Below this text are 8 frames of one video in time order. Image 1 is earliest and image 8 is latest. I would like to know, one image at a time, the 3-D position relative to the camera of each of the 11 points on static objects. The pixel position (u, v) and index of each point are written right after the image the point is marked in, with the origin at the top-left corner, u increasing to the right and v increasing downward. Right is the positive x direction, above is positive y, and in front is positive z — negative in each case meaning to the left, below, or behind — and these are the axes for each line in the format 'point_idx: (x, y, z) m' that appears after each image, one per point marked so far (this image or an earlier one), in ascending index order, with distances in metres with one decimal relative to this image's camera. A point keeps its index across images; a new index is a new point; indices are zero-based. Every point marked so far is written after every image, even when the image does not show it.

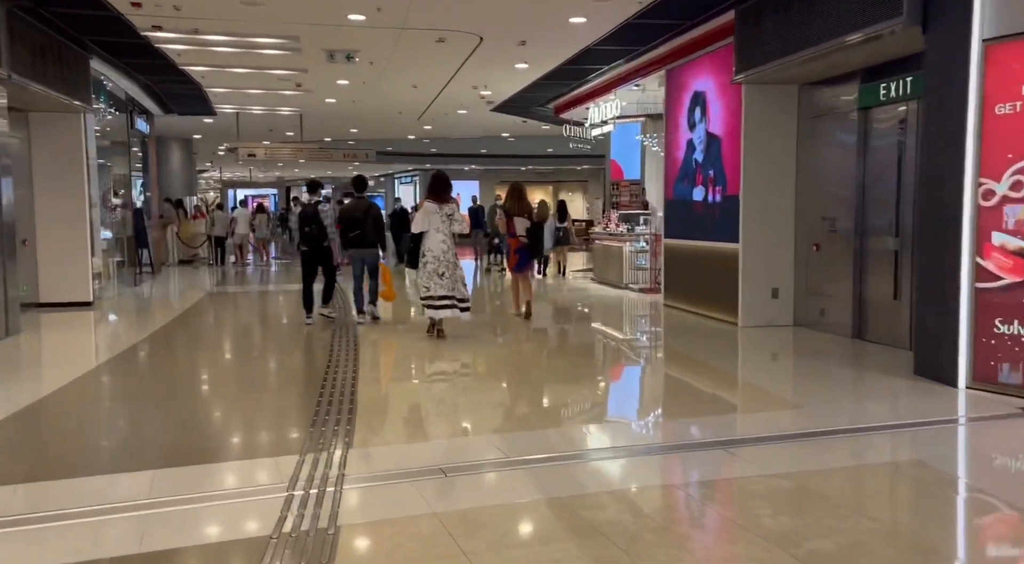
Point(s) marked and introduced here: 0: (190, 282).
0: (-6.0, 0.0, +14.7) m
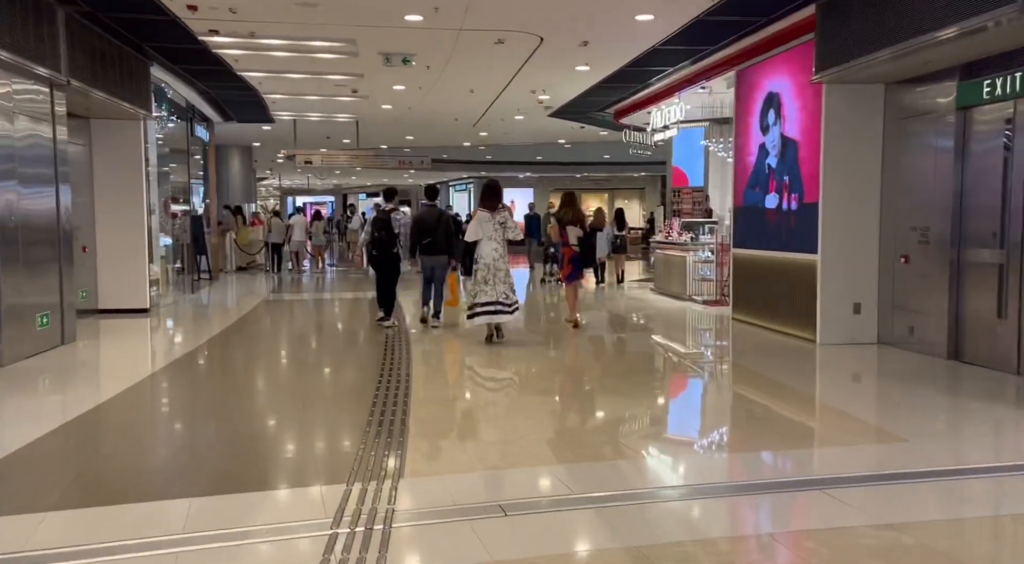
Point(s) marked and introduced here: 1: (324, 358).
0: (-4.9, -0.1, +14.7) m
1: (-2.1, -0.7, +8.8) m
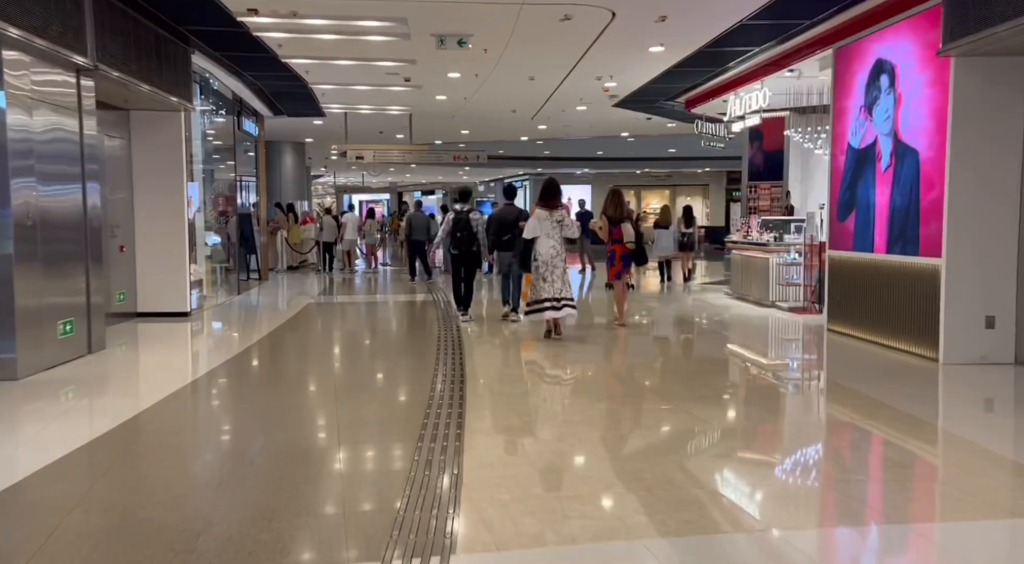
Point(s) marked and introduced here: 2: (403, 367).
0: (-3.8, -0.1, +14.2) m
1: (-1.4, -0.8, +8.1) m
2: (-1.1, -0.8, +7.8) m
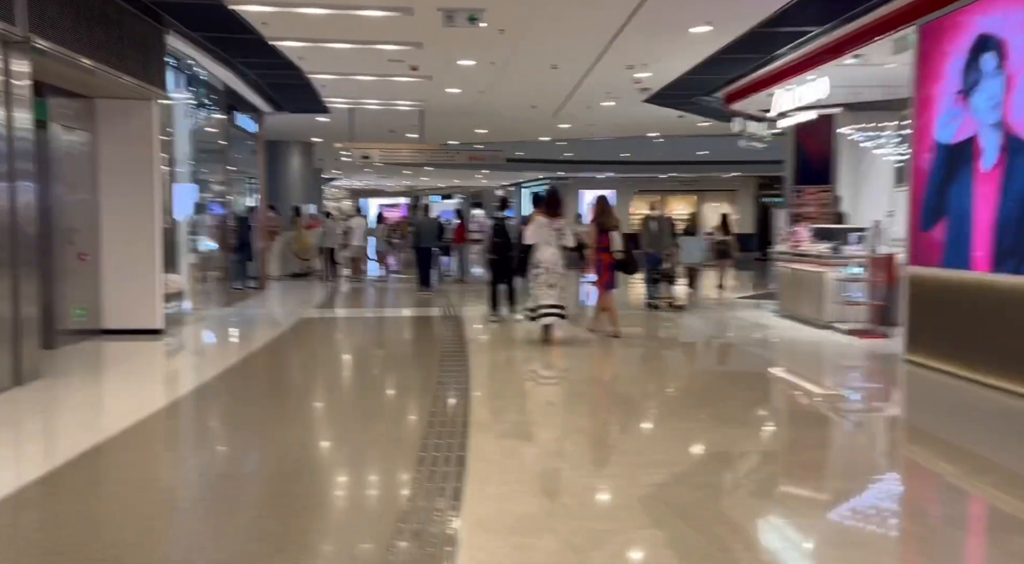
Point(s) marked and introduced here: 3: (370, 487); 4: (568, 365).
0: (-3.5, -0.3, +13.1) m
1: (-1.3, -0.9, +6.9) m
2: (-0.9, -0.9, +6.6) m
3: (-0.8, -1.2, +4.3) m
4: (+0.5, -0.8, +7.8) m
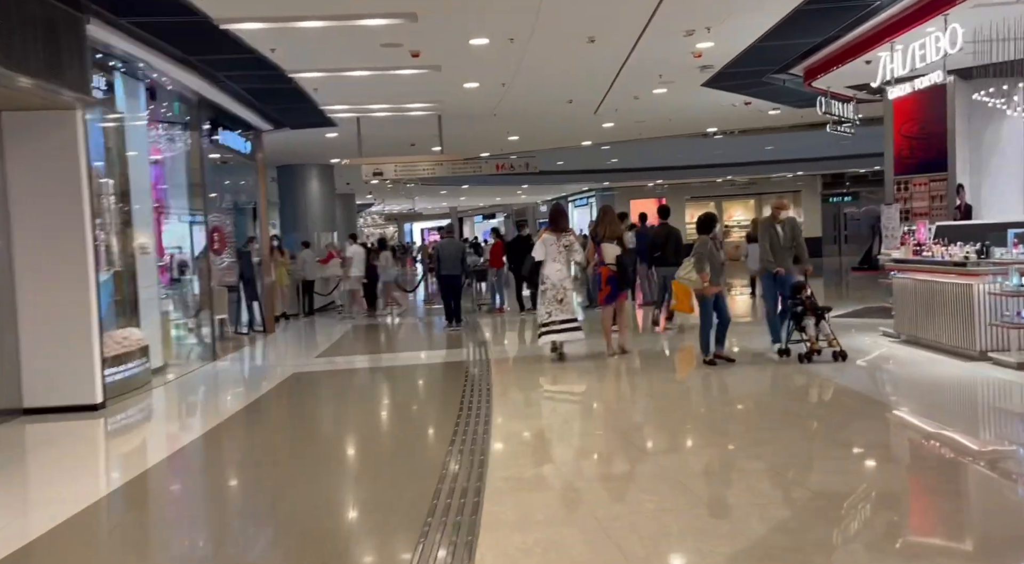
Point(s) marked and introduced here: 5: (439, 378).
0: (-2.9, -0.9, +11.3) m
1: (-1.0, -1.3, +5.0) m
2: (-0.7, -1.3, +4.7) m
3: (-0.7, -1.4, +2.4) m
4: (+0.8, -1.1, +5.8) m
5: (-0.8, -1.0, +8.2) m
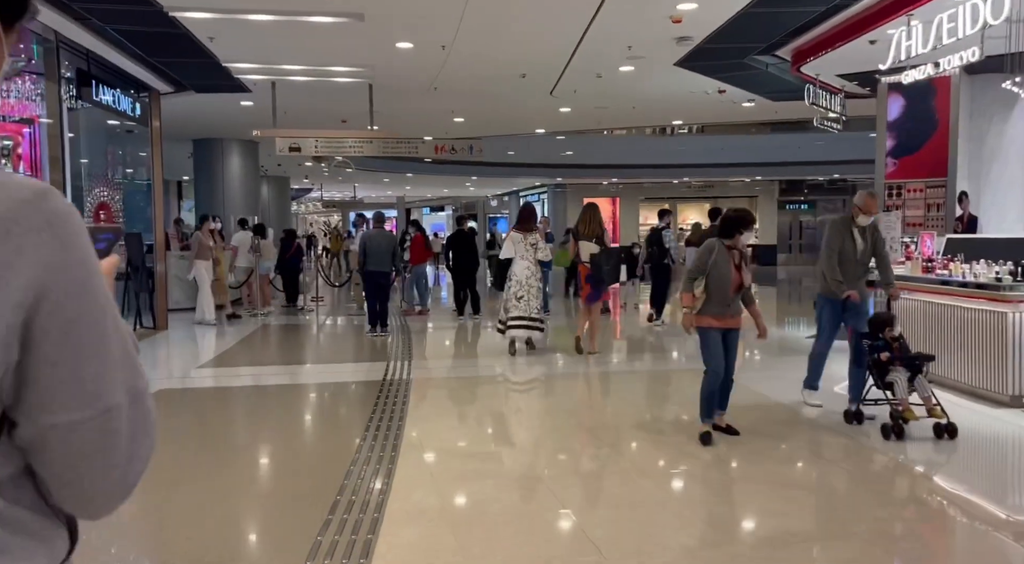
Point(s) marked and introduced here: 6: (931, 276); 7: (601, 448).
0: (-3.7, -0.7, +9.6) m
1: (-1.5, -1.3, +3.5) m
2: (-1.1, -1.3, +3.2) m
3: (-0.9, -1.4, +0.9) m
4: (+0.3, -1.1, +4.4) m
5: (-1.4, -1.0, +6.7) m
6: (+3.2, 0.0, +6.0) m
7: (+0.6, -1.1, +4.7) m
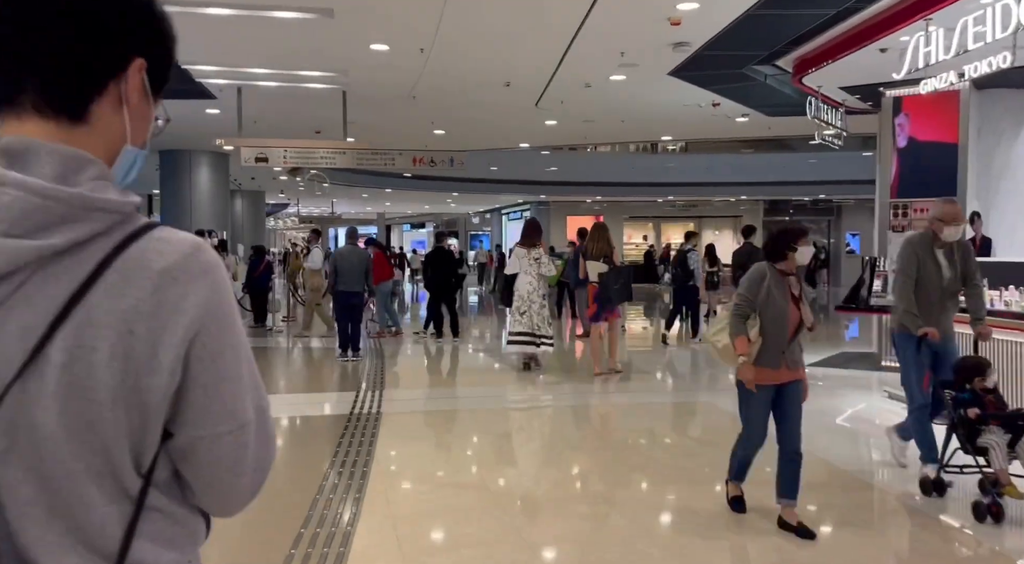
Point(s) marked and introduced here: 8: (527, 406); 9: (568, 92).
0: (-3.9, -1.0, +8.9) m
1: (-1.5, -1.4, +2.8) m
2: (-1.2, -1.4, +2.5) m
3: (-0.9, -1.5, +0.2) m
4: (+0.3, -1.3, +3.7) m
5: (-1.5, -1.2, +6.1) m
6: (+3.1, -0.2, +5.5) m
7: (+0.5, -1.2, +4.1) m
8: (+0.1, -1.0, +6.6) m
9: (+0.6, +2.1, +8.7) m
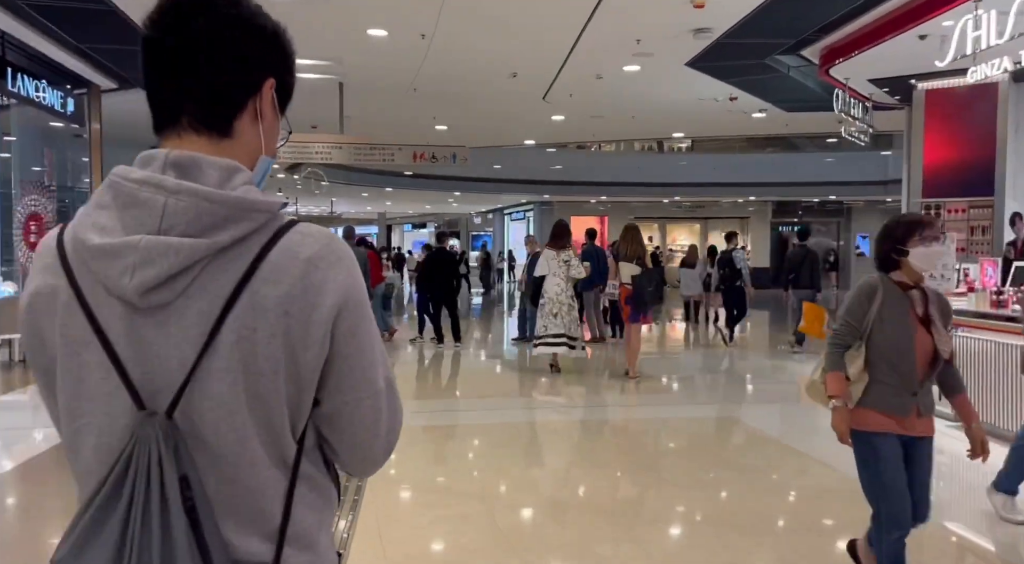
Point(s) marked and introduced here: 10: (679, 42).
0: (-3.9, -1.0, +8.5) m
1: (-1.5, -1.4, +2.4) m
2: (-1.1, -1.4, +2.1) m
3: (-0.9, -1.5, -0.3) m
4: (+0.3, -1.3, +3.3) m
5: (-1.5, -1.2, +5.6) m
6: (+3.1, -0.2, +5.0) m
7: (+0.5, -1.3, +3.6) m
8: (+0.2, -1.1, +6.1) m
9: (+0.7, +2.1, +8.2) m
10: (+1.4, +2.0, +6.6) m
